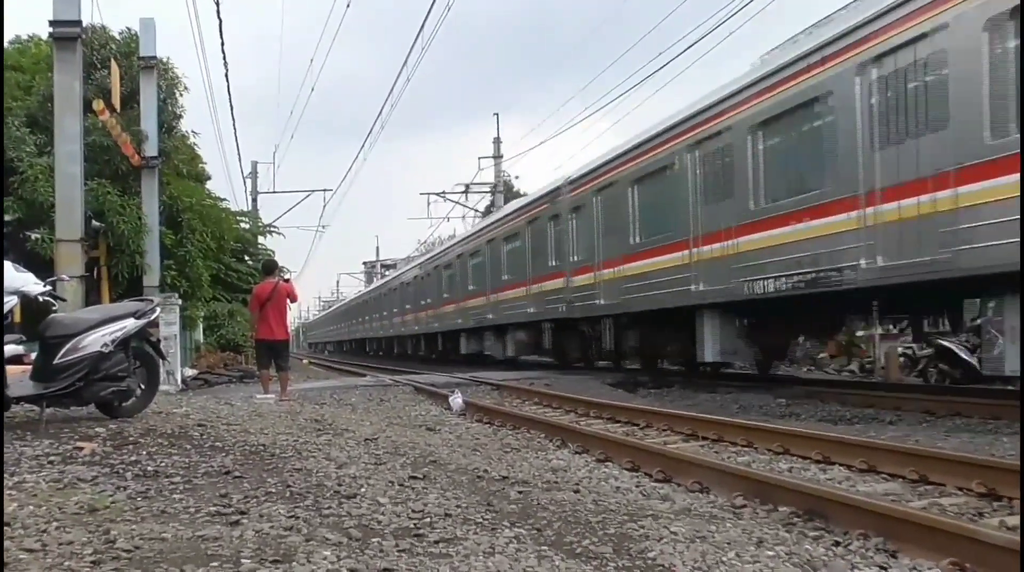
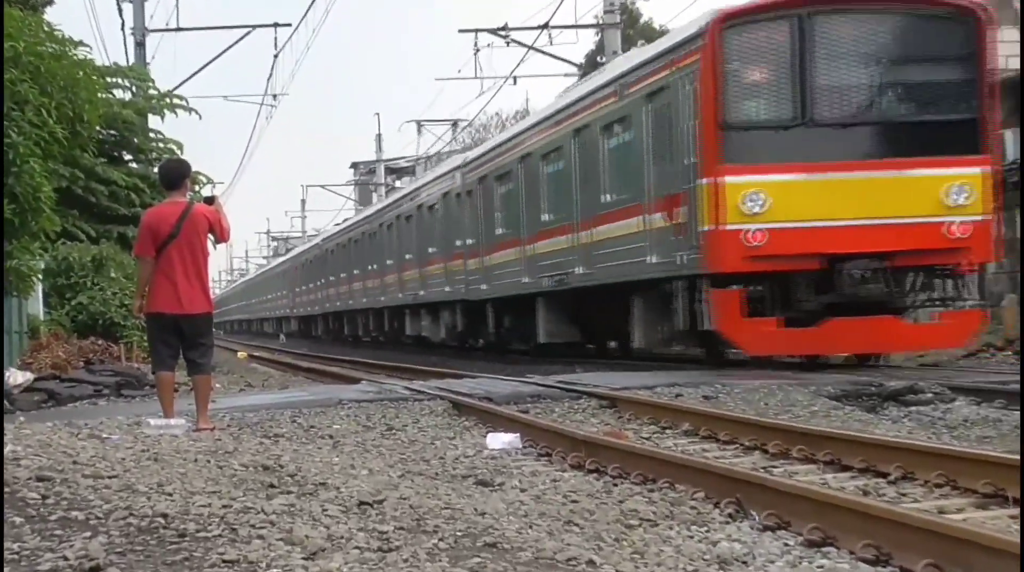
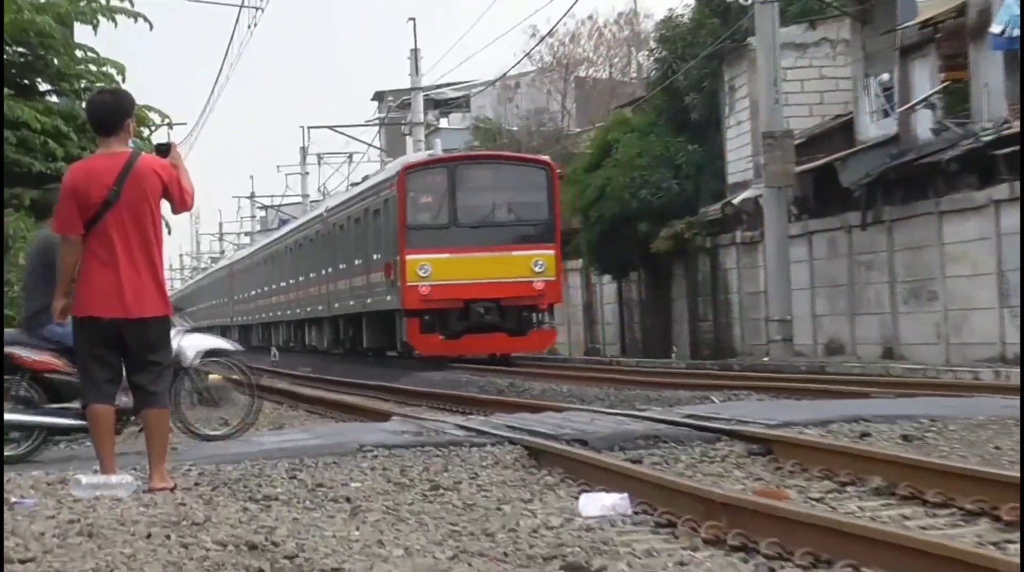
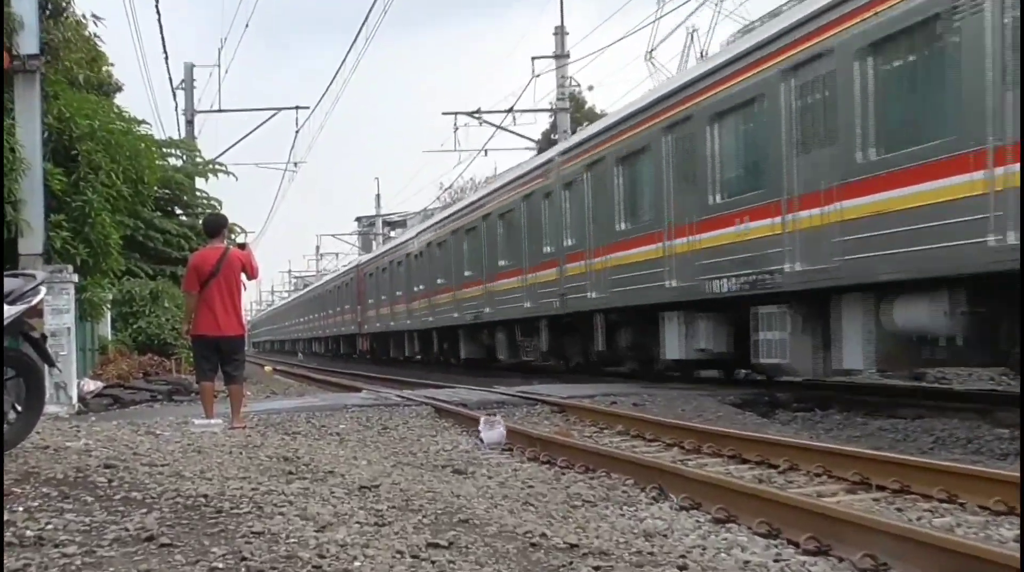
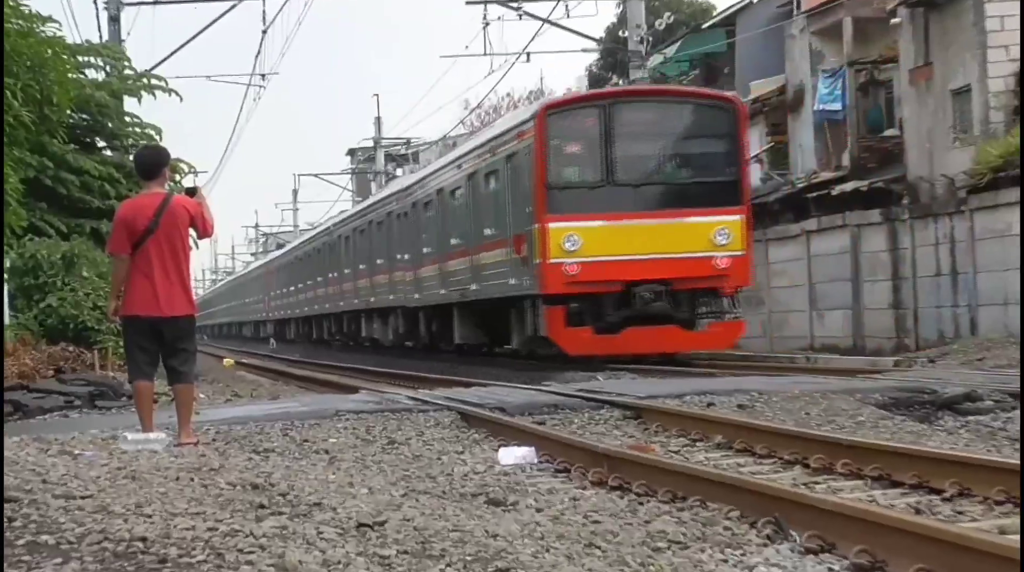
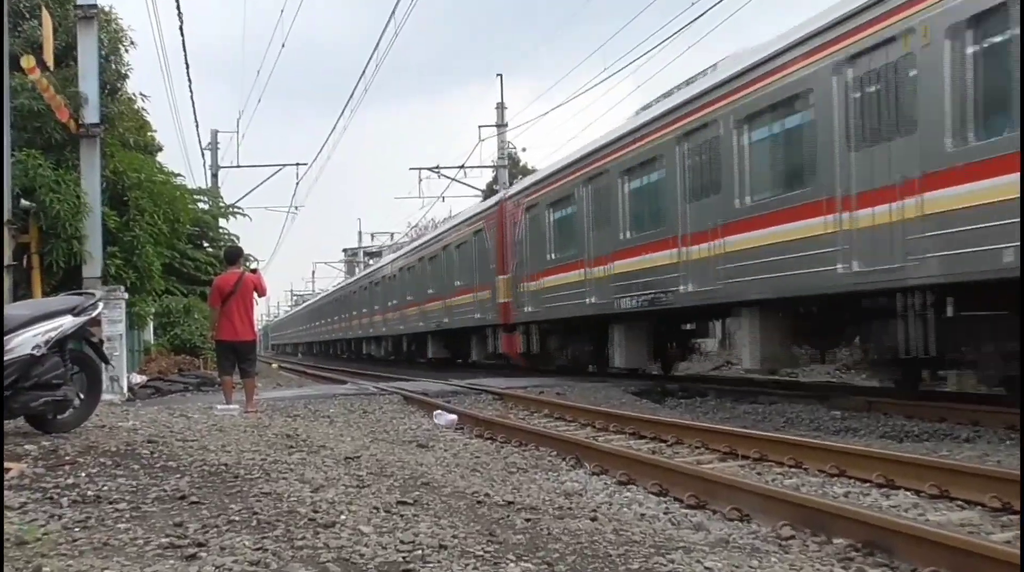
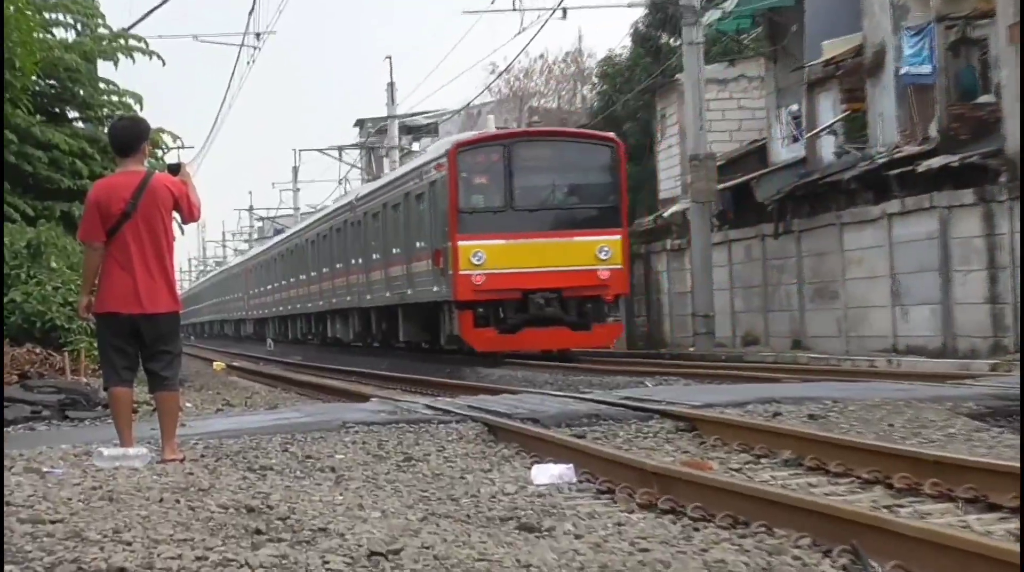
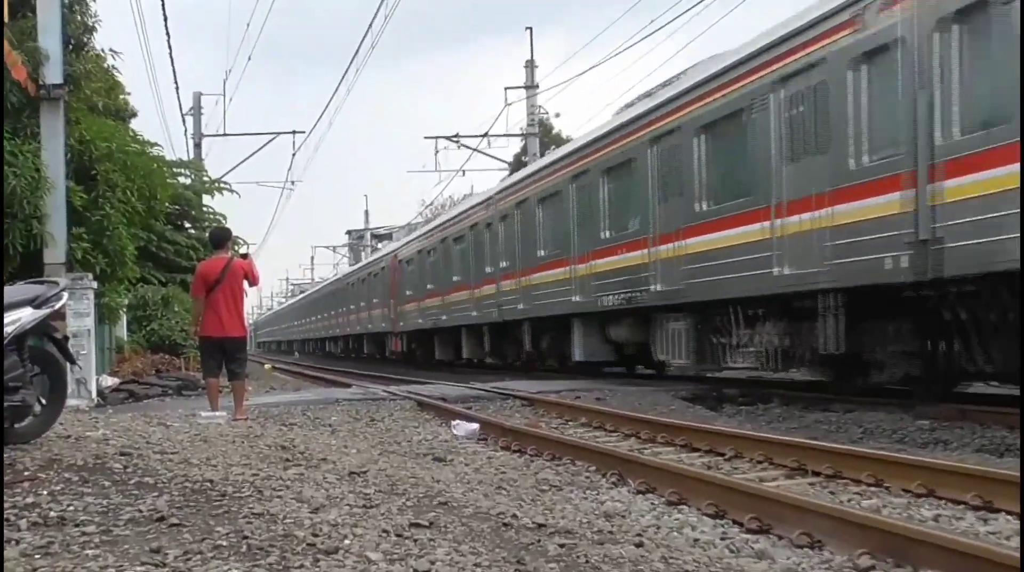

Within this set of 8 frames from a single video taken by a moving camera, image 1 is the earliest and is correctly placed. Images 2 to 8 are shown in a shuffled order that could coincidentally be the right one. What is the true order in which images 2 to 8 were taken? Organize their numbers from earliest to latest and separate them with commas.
6, 8, 4, 2, 5, 7, 3
